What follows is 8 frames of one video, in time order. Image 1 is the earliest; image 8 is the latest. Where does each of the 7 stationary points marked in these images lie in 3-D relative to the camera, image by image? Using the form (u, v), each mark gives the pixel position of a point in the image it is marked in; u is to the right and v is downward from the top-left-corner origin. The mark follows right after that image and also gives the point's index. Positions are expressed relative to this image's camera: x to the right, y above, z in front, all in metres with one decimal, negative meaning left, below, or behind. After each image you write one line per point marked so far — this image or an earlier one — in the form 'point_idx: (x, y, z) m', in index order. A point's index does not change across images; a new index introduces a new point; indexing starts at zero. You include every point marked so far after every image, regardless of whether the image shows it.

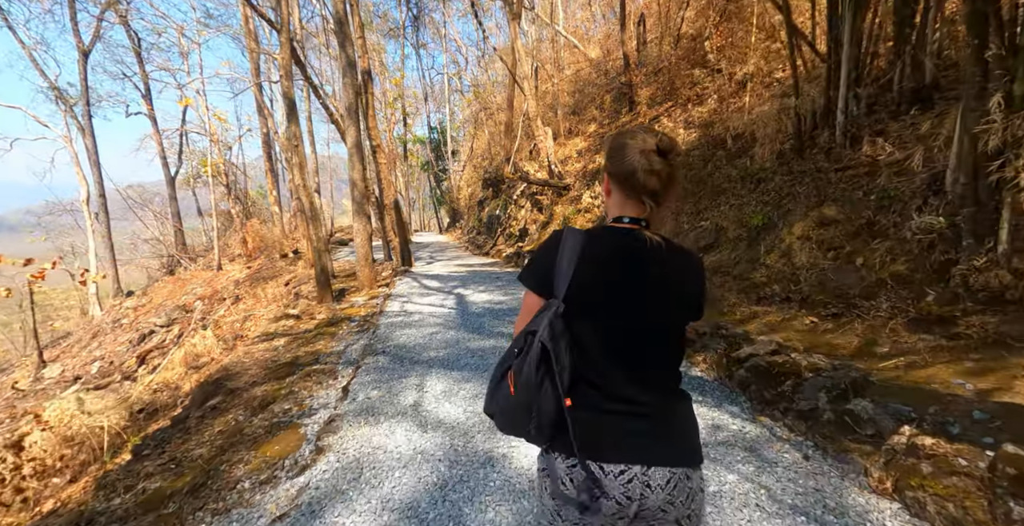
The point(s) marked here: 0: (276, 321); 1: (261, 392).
0: (-4.6, -1.2, +9.2) m
1: (-2.5, -1.3, +4.8) m
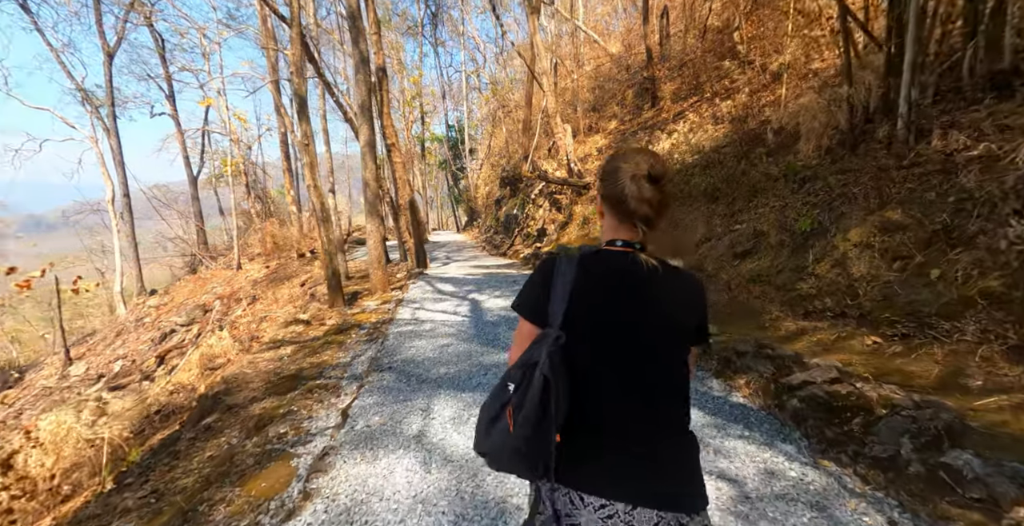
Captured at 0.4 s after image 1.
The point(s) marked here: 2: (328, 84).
0: (-4.3, -1.2, +8.9) m
1: (-2.4, -1.4, +4.5) m
2: (-4.9, +4.8, +12.6) m
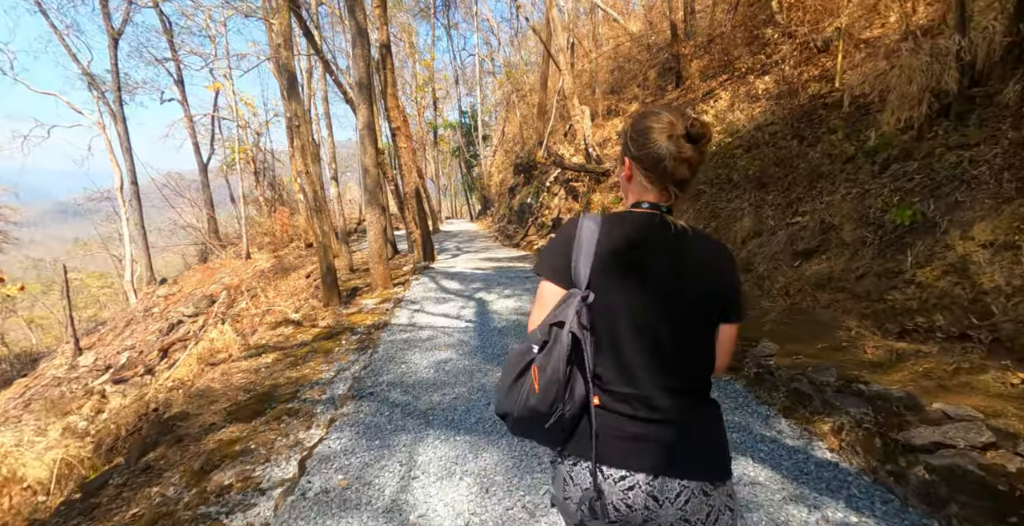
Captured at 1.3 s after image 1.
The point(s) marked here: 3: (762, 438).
0: (-4.1, -1.1, +8.2) m
1: (-2.3, -1.4, +3.6) m
2: (-4.5, +5.0, +11.7) m
3: (+1.6, -1.1, +3.0) m
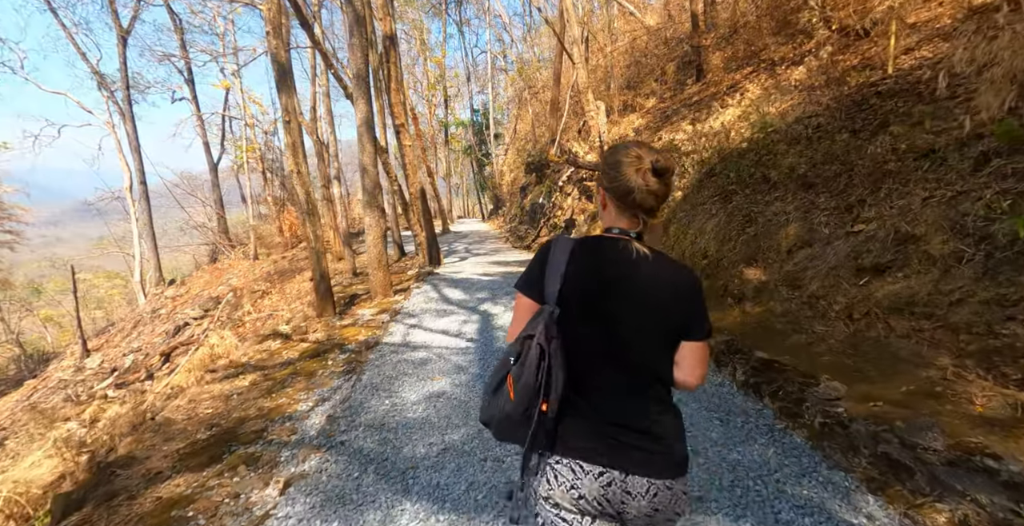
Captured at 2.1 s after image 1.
0: (-3.9, -1.2, +7.5) m
1: (-2.3, -1.5, +3.0) m
2: (-4.3, +4.8, +11.1) m
3: (+1.6, -1.2, +2.2) m
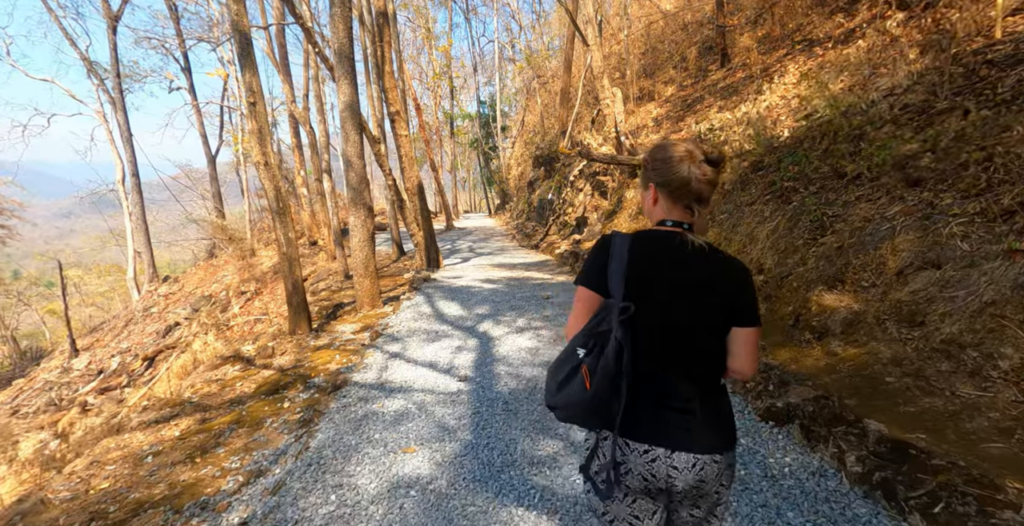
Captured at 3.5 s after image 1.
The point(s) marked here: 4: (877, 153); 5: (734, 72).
0: (-3.8, -1.3, +6.3) m
1: (-2.3, -1.7, +1.7) m
2: (-4.1, +4.8, +9.8) m
3: (+1.6, -1.4, +1.0) m
4: (+3.5, +1.0, +4.6) m
5: (+7.0, +6.0, +15.0) m
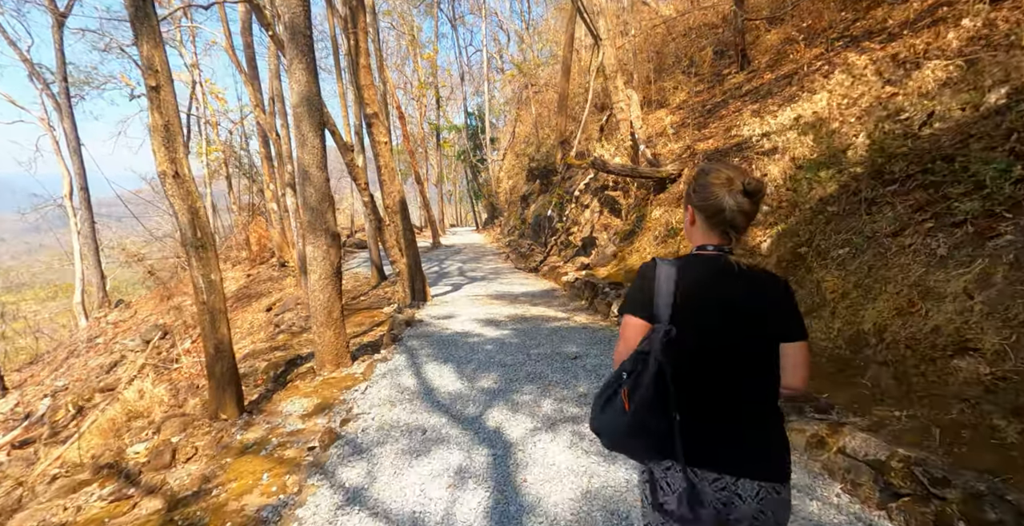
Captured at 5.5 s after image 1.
0: (-3.6, -1.9, +4.1) m
1: (-1.9, -2.1, -0.5) m
2: (-4.0, +4.1, +7.7) m
3: (+2.0, -1.8, -1.1) m
4: (+3.7, +0.6, +2.6) m
5: (+6.9, +5.3, +13.3) m
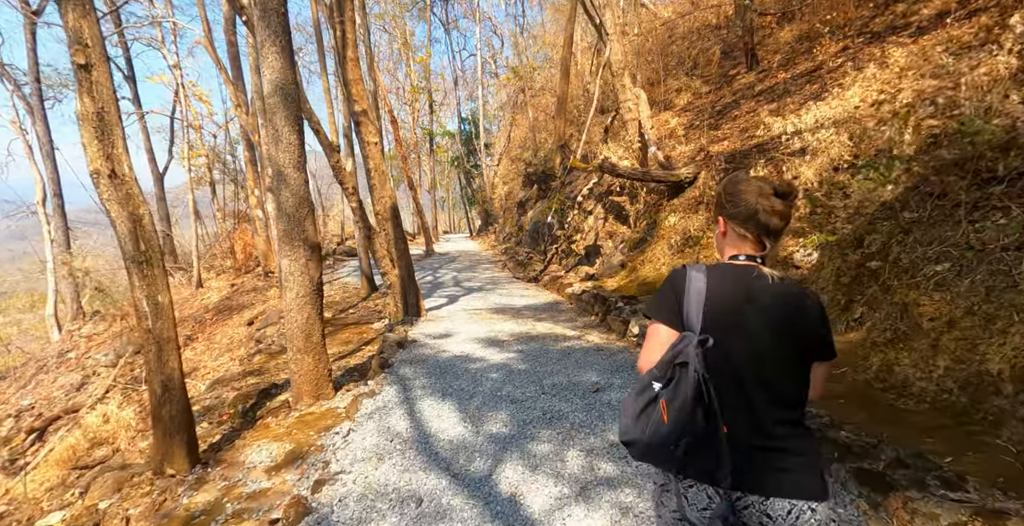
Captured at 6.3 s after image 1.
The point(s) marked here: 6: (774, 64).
0: (-3.5, -2.0, +3.1) m
1: (-1.7, -2.2, -1.4) m
2: (-4.0, +3.9, +6.9) m
3: (+2.2, -1.9, -2.0) m
4: (+3.9, +0.5, +1.8) m
5: (+6.9, +5.0, +12.6) m
6: (+7.3, +5.5, +13.3) m
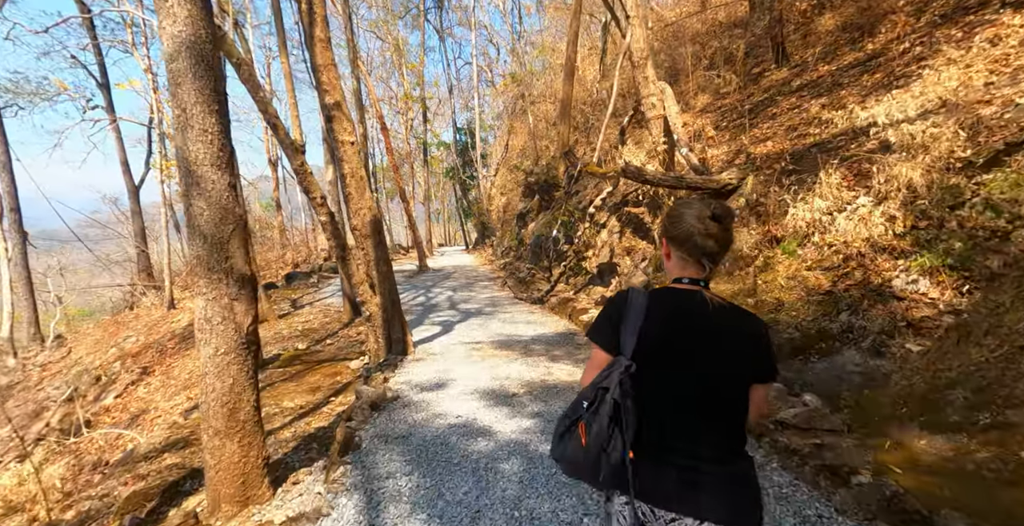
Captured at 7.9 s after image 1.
0: (-3.3, -2.3, +1.3) m
1: (-1.5, -2.3, -3.2) m
2: (-3.8, +3.6, +5.1) m
3: (+2.4, -2.0, -3.8) m
4: (+4.1, +0.3, +0.1) m
5: (+7.0, +4.6, +11.0) m
6: (+7.3, +5.1, +11.7) m
